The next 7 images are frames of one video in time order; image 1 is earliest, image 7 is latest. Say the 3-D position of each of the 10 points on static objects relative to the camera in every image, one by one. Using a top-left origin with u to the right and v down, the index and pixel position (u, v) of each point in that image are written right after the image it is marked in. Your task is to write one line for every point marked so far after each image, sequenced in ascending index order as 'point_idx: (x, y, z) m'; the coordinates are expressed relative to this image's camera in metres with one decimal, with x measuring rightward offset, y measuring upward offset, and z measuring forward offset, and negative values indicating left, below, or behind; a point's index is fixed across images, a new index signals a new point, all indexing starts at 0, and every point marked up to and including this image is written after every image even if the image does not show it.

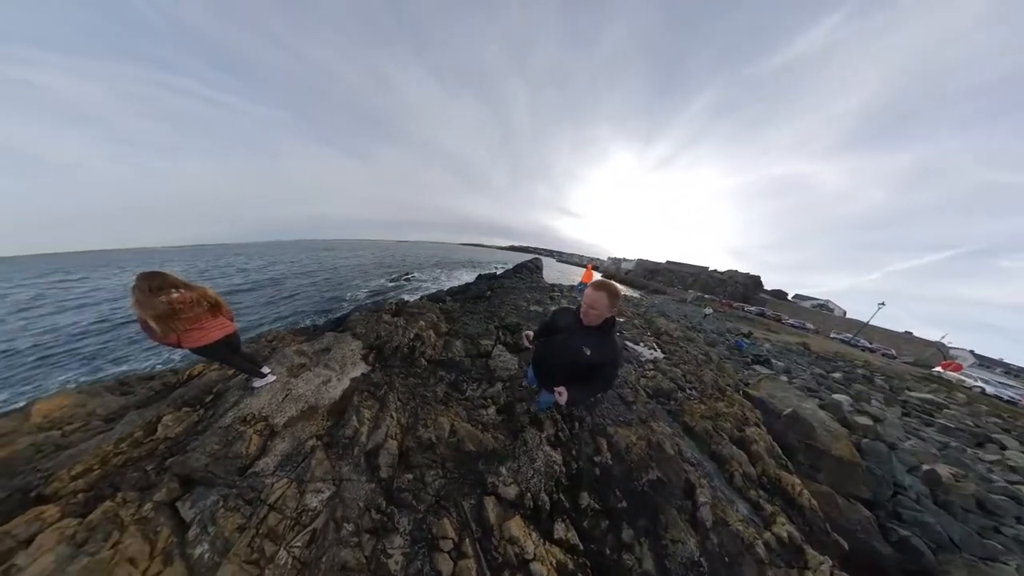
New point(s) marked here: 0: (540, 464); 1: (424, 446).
0: (+0.9, -5.5, +6.3) m
1: (-2.5, -4.5, +5.9) m
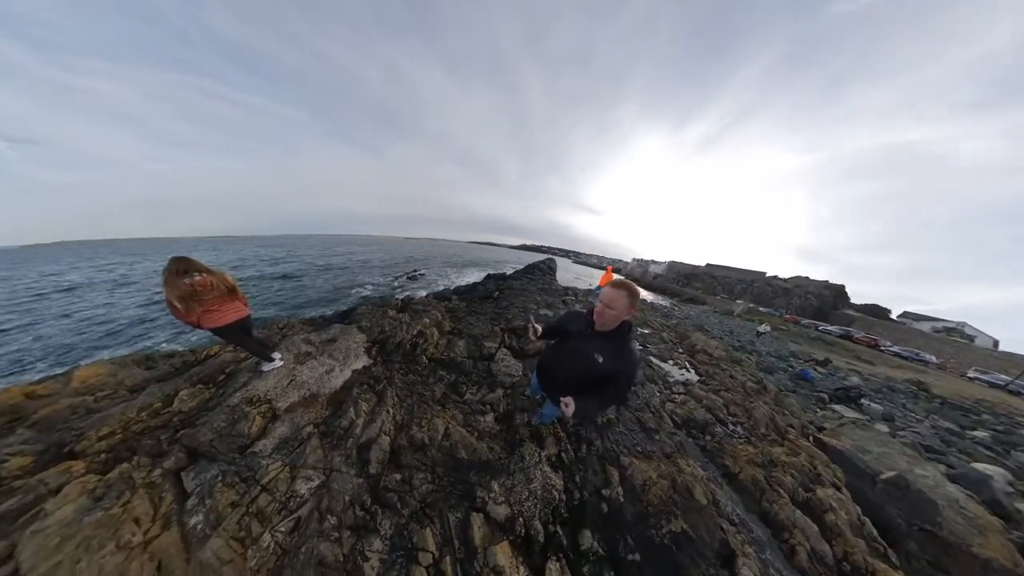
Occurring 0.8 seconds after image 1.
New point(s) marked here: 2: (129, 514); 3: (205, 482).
0: (+0.7, -5.5, +5.7) m
1: (-2.7, -4.5, +5.7) m
2: (-6.3, -3.7, +3.3) m
3: (-5.8, -3.7, +3.8) m
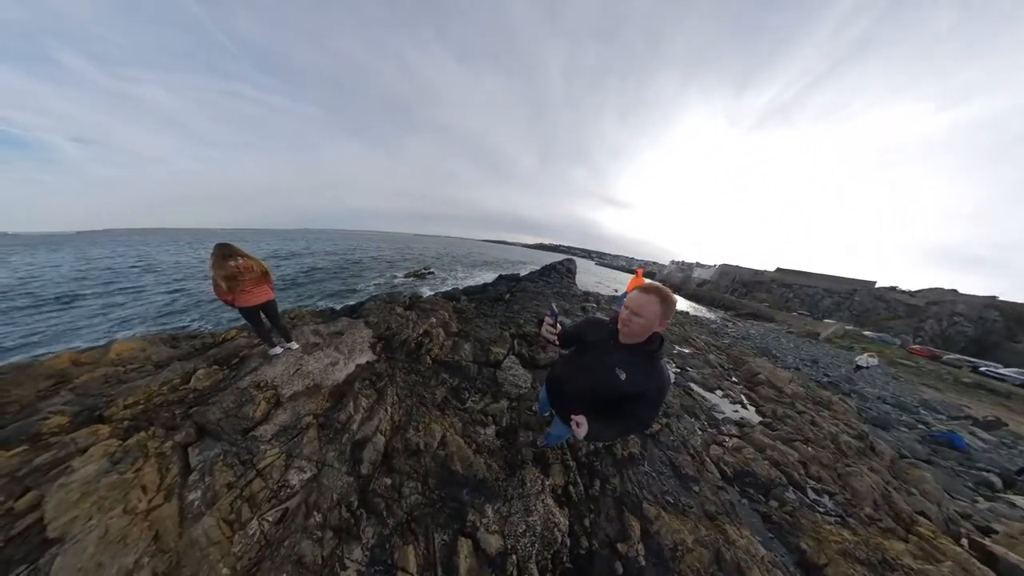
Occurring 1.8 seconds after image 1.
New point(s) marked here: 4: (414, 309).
0: (+0.6, -5.6, +4.8) m
1: (-2.7, -4.4, +5.4) m
2: (-6.6, -3.4, +3.6) m
3: (-6.1, -3.4, +4.1) m
4: (-4.4, -0.9, +8.9) m
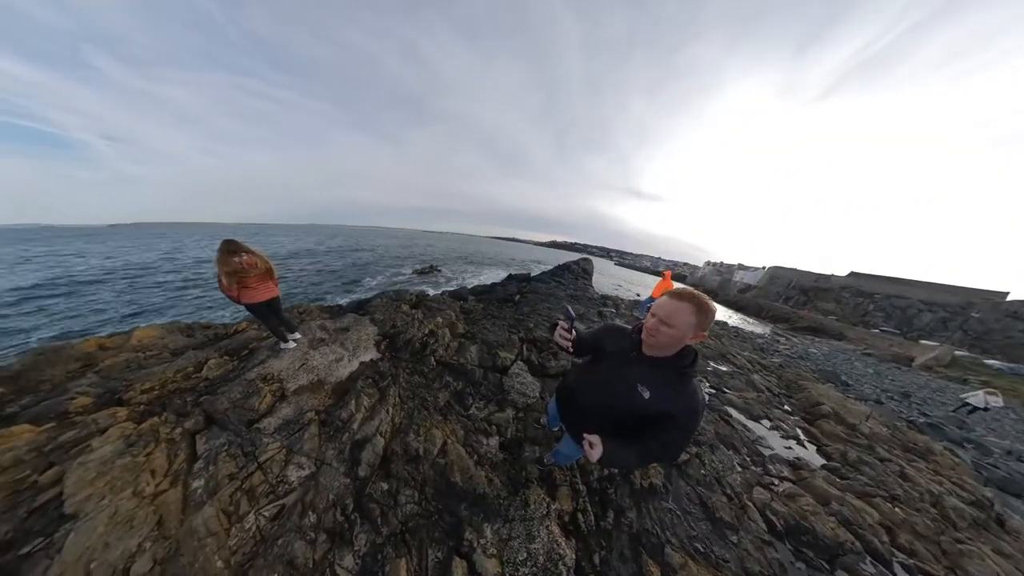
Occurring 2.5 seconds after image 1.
0: (+0.5, -5.6, +4.3) m
1: (-2.6, -4.3, +5.2) m
2: (-6.6, -3.2, +3.7) m
3: (-6.1, -3.3, +4.1) m
4: (-3.9, -0.9, +8.8) m
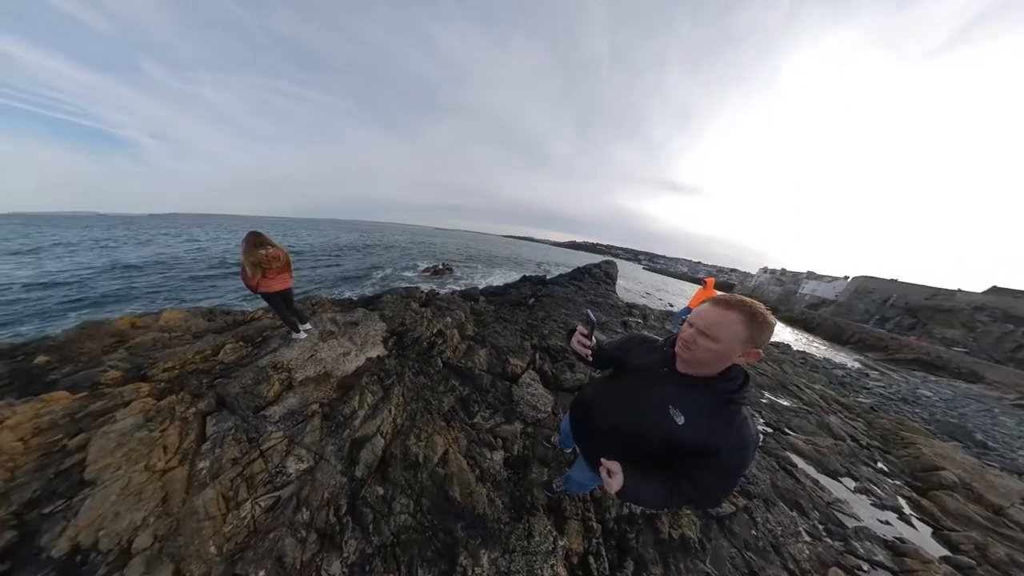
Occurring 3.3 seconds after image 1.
0: (+0.4, -5.6, +3.7) m
1: (-2.6, -4.2, +4.9) m
2: (-6.6, -2.9, +3.9) m
3: (-6.0, -3.0, +4.2) m
4: (-3.3, -0.8, +8.7) m
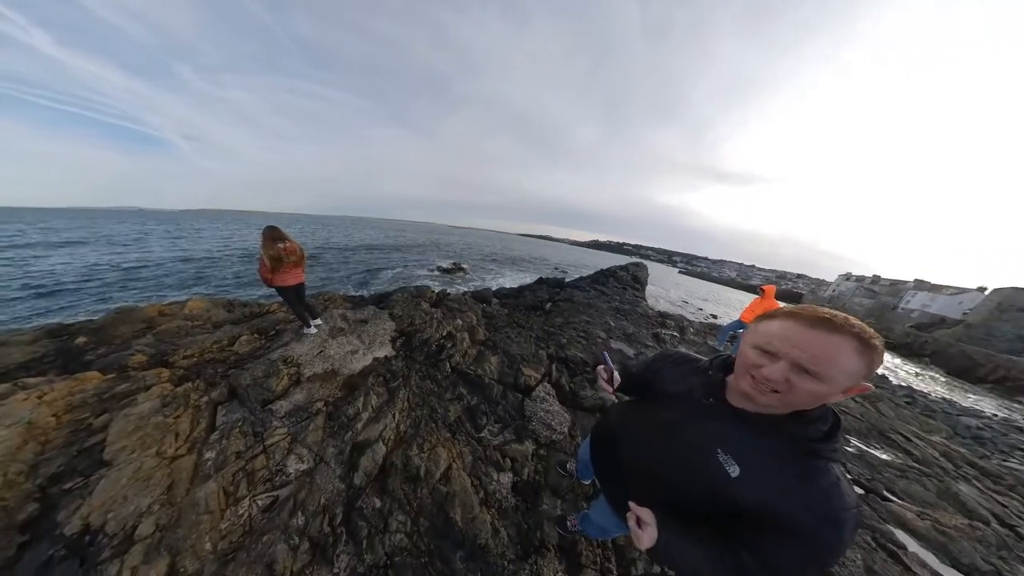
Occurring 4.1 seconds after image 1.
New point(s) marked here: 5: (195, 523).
0: (+0.4, -5.6, +3.0) m
1: (-2.4, -4.2, +4.6) m
2: (-6.5, -2.7, +3.9) m
3: (-5.9, -2.8, +4.2) m
4: (-2.7, -0.8, +8.5) m
5: (-5.5, -4.1, +3.5) m
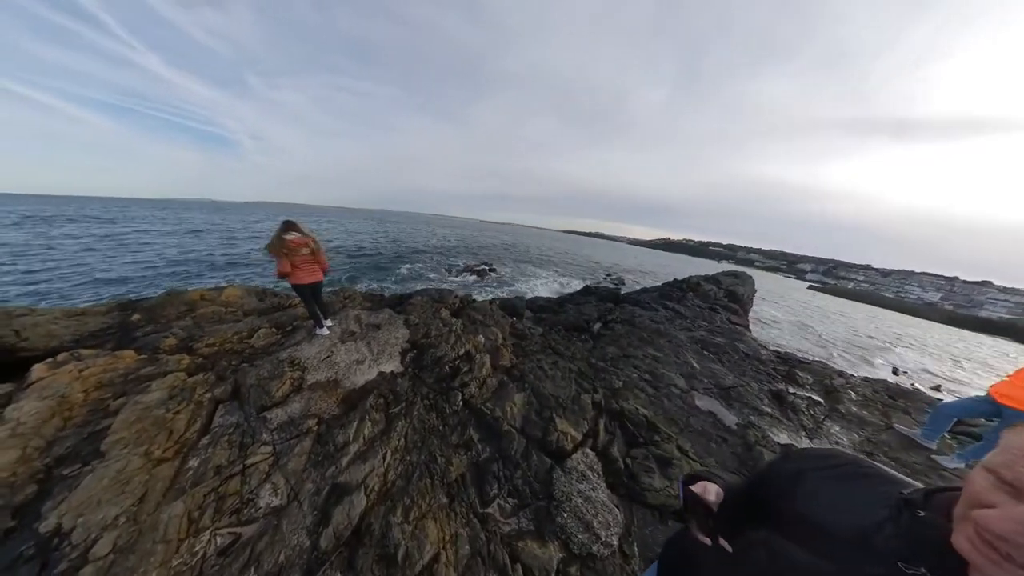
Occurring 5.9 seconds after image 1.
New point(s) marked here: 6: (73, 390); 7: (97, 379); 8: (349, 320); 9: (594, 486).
0: (+0.2, -5.6, +1.0) m
1: (-2.1, -4.2, +3.2) m
2: (-6.1, -2.5, +3.7) m
3: (-5.5, -2.6, +3.8) m
4: (-1.3, -1.2, +7.4) m
5: (-5.4, -3.9, +2.9) m
6: (-7.8, -1.9, +3.7) m
7: (-7.8, -1.8, +3.9) m
8: (-4.3, -1.0, +5.9) m
9: (+1.8, -3.7, +4.0) m
